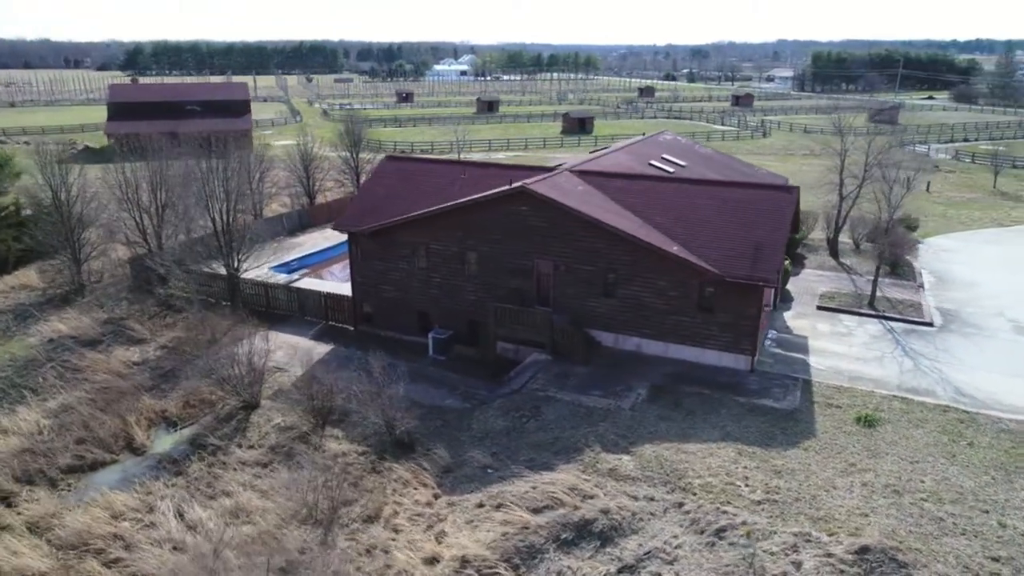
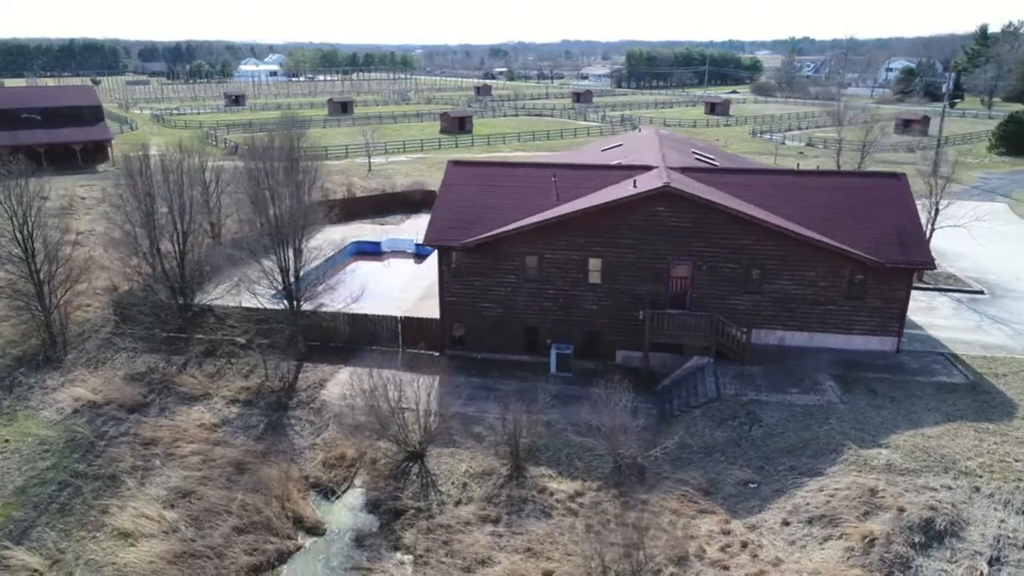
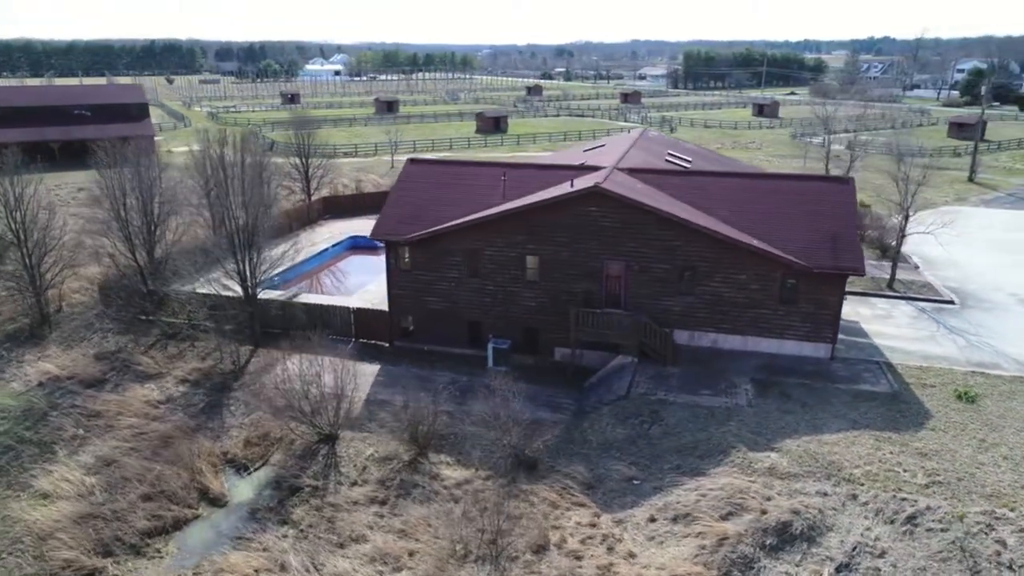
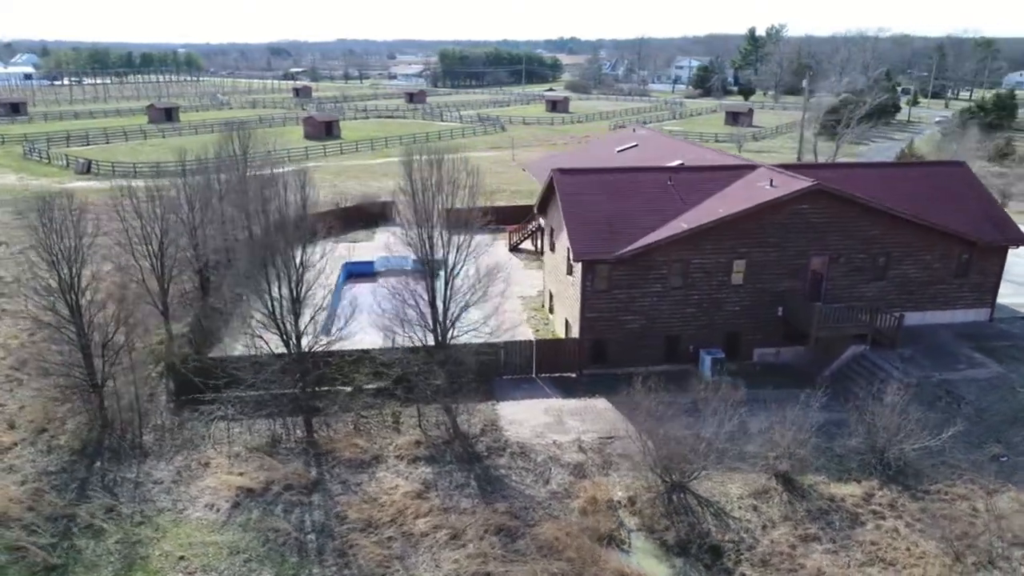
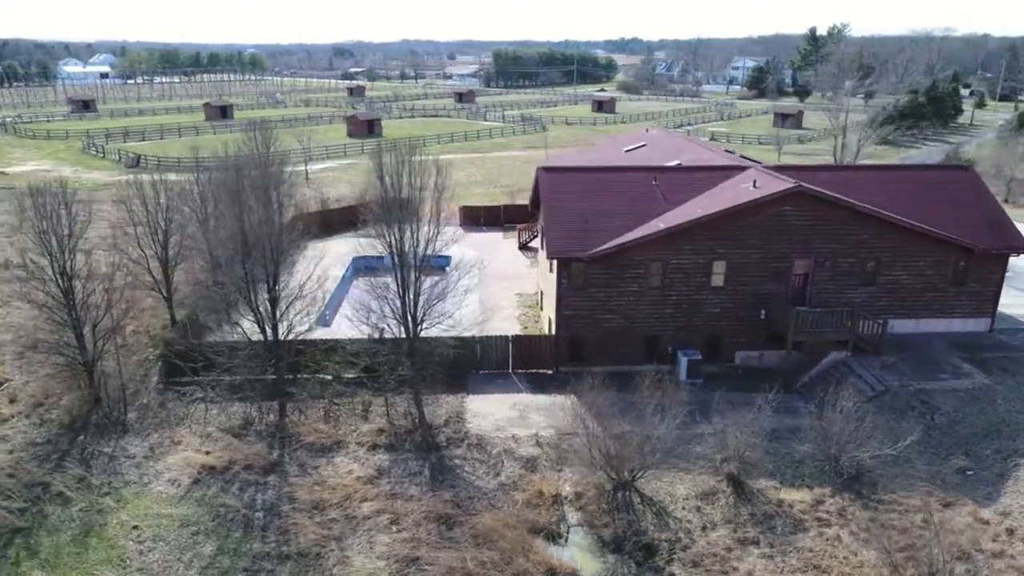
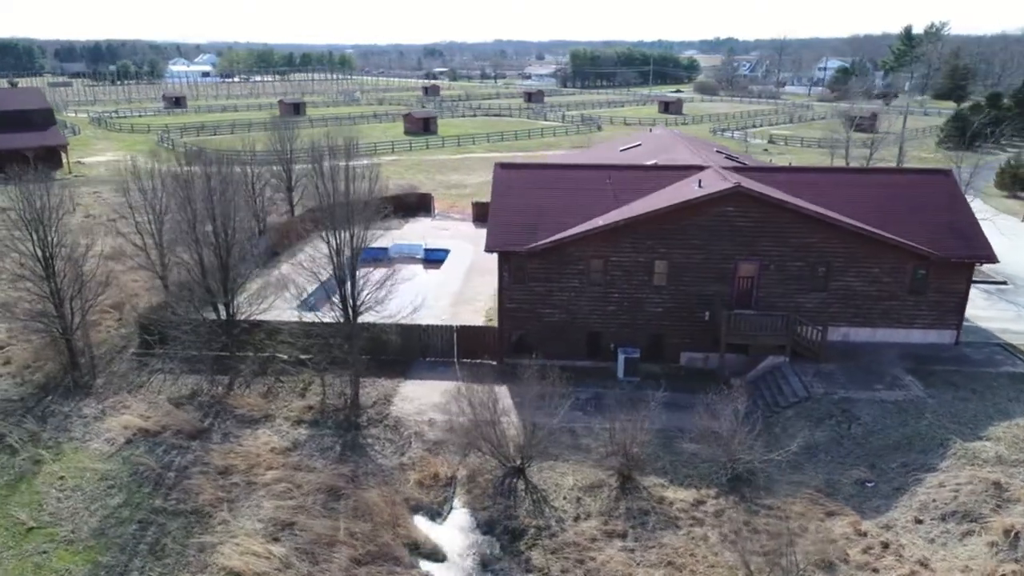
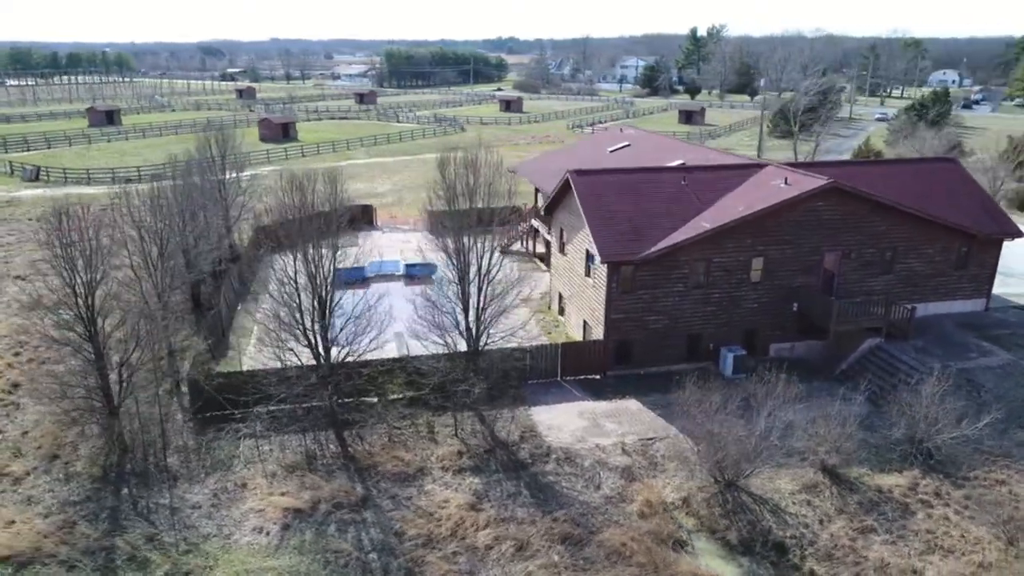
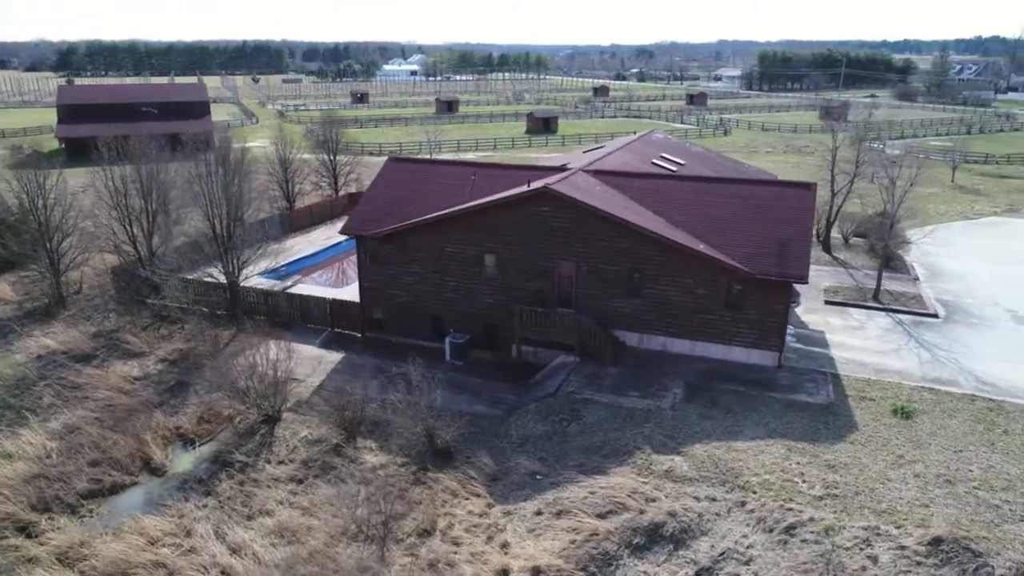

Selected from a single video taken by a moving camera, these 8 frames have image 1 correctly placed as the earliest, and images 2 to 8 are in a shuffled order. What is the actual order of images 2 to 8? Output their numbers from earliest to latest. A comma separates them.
8, 3, 2, 6, 5, 4, 7
